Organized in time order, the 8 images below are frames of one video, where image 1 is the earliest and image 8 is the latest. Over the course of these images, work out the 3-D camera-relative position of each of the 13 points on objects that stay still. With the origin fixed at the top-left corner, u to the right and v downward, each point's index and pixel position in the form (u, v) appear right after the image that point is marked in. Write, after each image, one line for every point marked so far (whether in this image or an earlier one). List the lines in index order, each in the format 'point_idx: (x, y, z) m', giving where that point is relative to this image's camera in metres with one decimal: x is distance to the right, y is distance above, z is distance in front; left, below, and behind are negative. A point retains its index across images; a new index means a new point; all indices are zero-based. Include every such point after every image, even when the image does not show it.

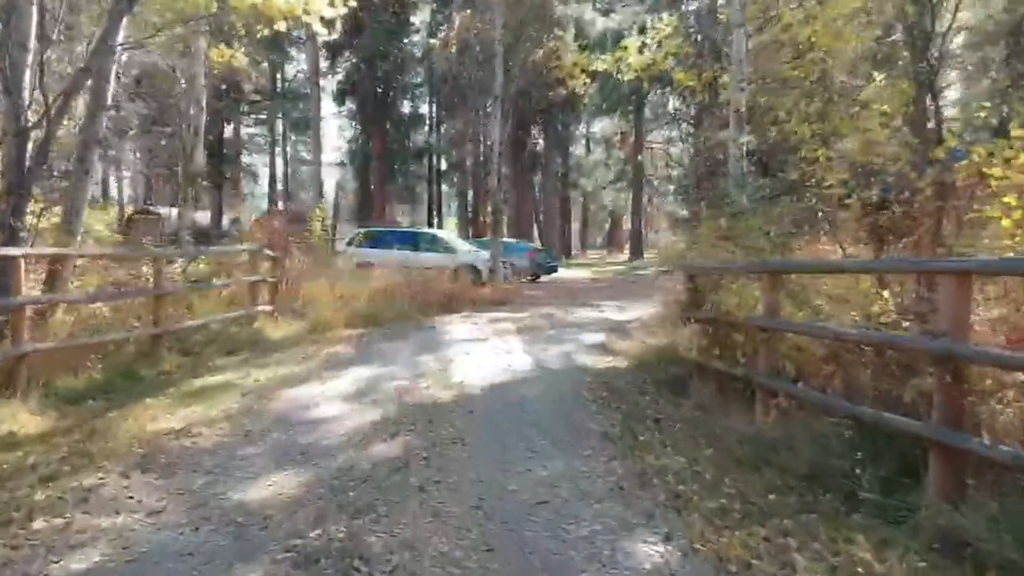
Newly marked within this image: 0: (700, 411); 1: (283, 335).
0: (+1.4, -0.9, +7.4) m
1: (-2.8, -0.6, +12.0) m
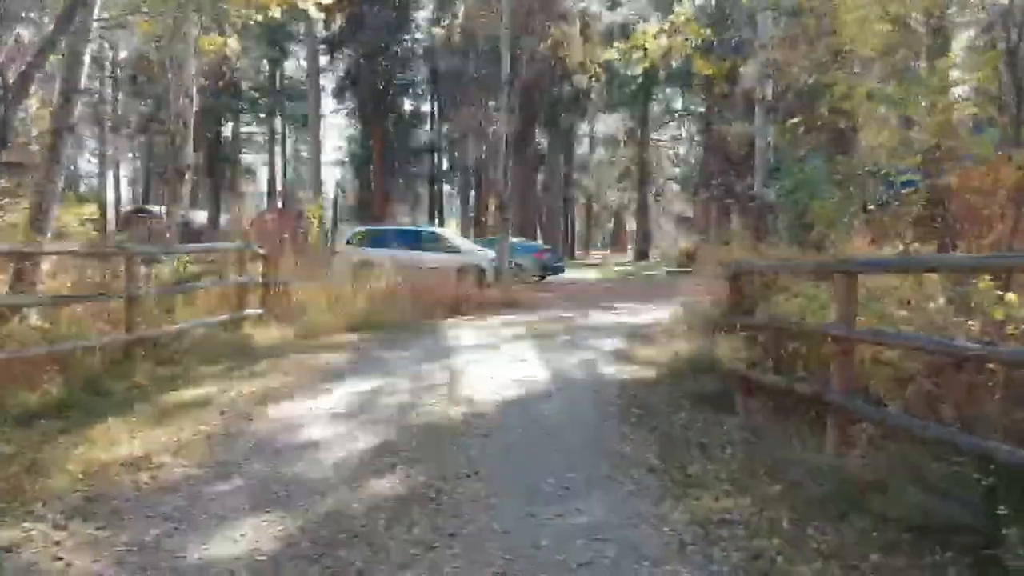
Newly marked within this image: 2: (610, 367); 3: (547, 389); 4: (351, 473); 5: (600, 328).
0: (+1.6, -1.0, +6.4) m
1: (-2.7, -0.6, +11.0) m
2: (+0.9, -0.8, +9.3) m
3: (+0.3, -0.8, +8.0) m
4: (-0.9, -1.0, +5.4) m
5: (+1.1, -0.5, +12.4) m
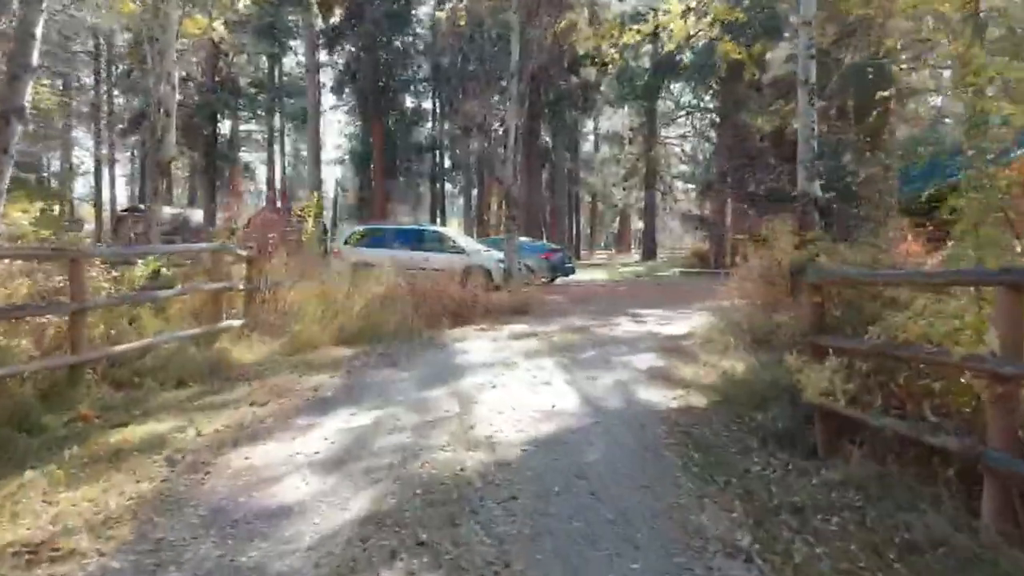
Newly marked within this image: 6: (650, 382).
0: (+1.7, -1.0, +4.9) m
1: (-2.5, -0.7, +9.5) m
2: (+1.1, -0.8, +7.8) m
3: (+0.5, -0.9, +6.5) m
4: (-0.7, -1.1, +3.9) m
5: (+1.3, -0.6, +10.9) m
6: (+1.2, -0.8, +8.2) m
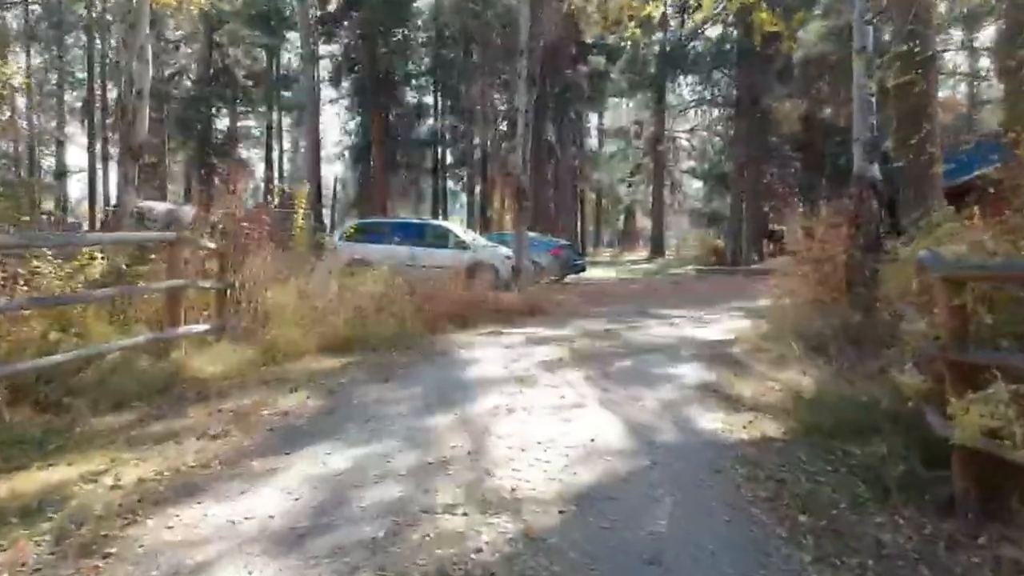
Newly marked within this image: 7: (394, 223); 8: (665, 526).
0: (+1.9, -1.0, +3.2) m
1: (-2.4, -0.7, +7.9) m
2: (+1.3, -0.8, +6.2) m
3: (+0.6, -0.9, +4.8) m
4: (-0.6, -1.1, +2.3) m
5: (+1.5, -0.6, +9.3) m
6: (+1.3, -0.8, +6.6) m
7: (-2.3, +1.3, +19.3) m
8: (+0.6, -1.0, +4.0) m
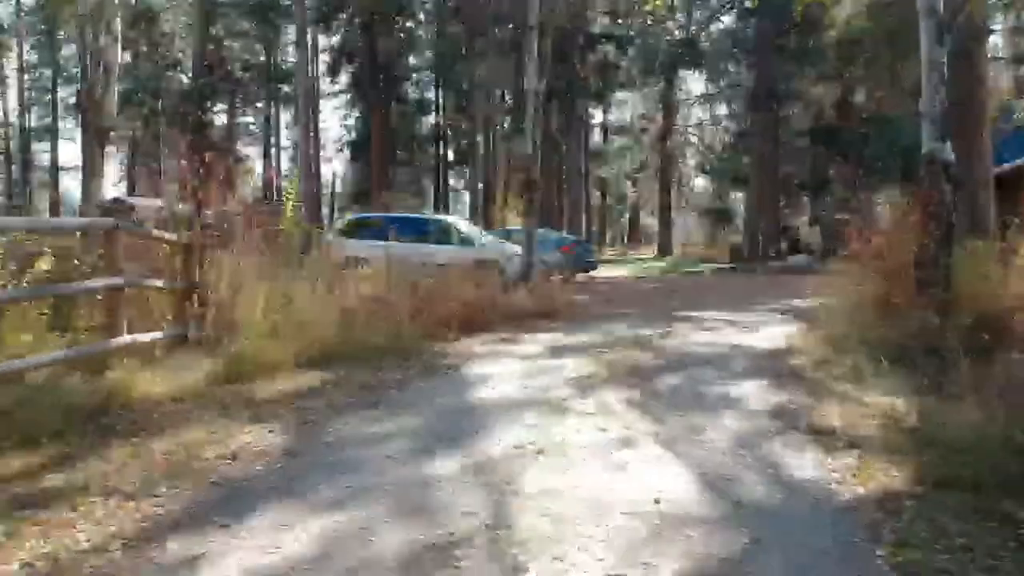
0: (+2.0, -1.0, +1.7) m
1: (-2.2, -0.7, +6.3) m
2: (+1.4, -0.8, +4.7) m
3: (+0.7, -0.9, +3.3) m
4: (-0.5, -1.1, +0.7) m
5: (+1.6, -0.6, +7.7) m
6: (+1.5, -0.8, +5.1) m
7: (-2.2, +1.3, +17.8) m
8: (+0.7, -1.0, +2.5) m
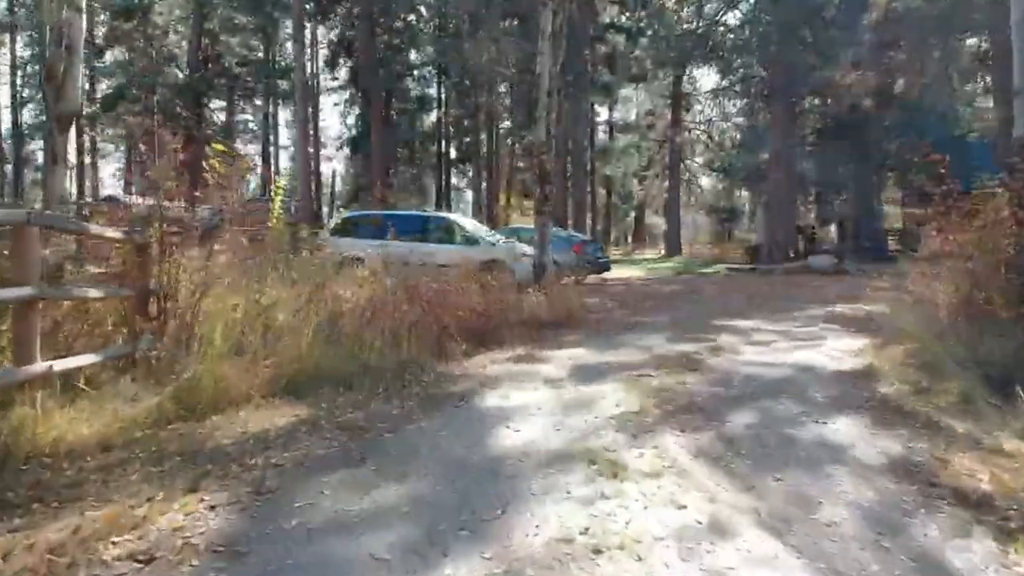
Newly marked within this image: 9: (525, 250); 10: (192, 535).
0: (+2.2, -1.1, +0.3) m
1: (-2.1, -0.7, +4.9) m
2: (+1.5, -0.9, +3.2) m
3: (+0.9, -1.0, +1.9) m
4: (-0.3, -1.2, -0.7) m
5: (+1.8, -0.6, +6.3) m
6: (+1.6, -0.9, +3.6) m
7: (-2.0, +1.2, +16.3) m
8: (+0.9, -1.0, +1.0) m
9: (+0.2, +0.6, +15.4) m
10: (-1.1, -0.8, +3.4) m
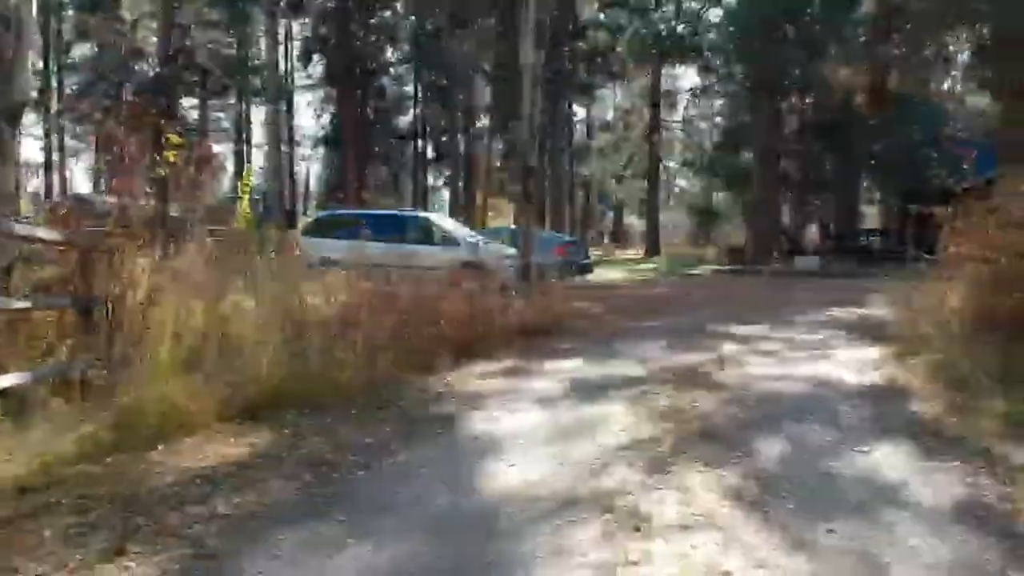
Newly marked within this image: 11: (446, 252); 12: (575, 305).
0: (+2.2, -1.1, -0.4) m
1: (-2.1, -0.8, +4.1) m
2: (+1.6, -0.9, +2.5) m
3: (+0.9, -1.0, +1.2) m
4: (-0.2, -1.2, -1.4) m
5: (+1.7, -0.7, +5.6) m
6: (+1.6, -0.9, +2.9) m
7: (-2.3, +1.2, +15.6) m
8: (+1.0, -1.1, +0.3) m
9: (-0.1, +0.6, +14.7) m
10: (-1.1, -0.9, +2.7) m
11: (-1.0, +0.6, +14.8) m
12: (+0.8, -0.2, +13.1) m
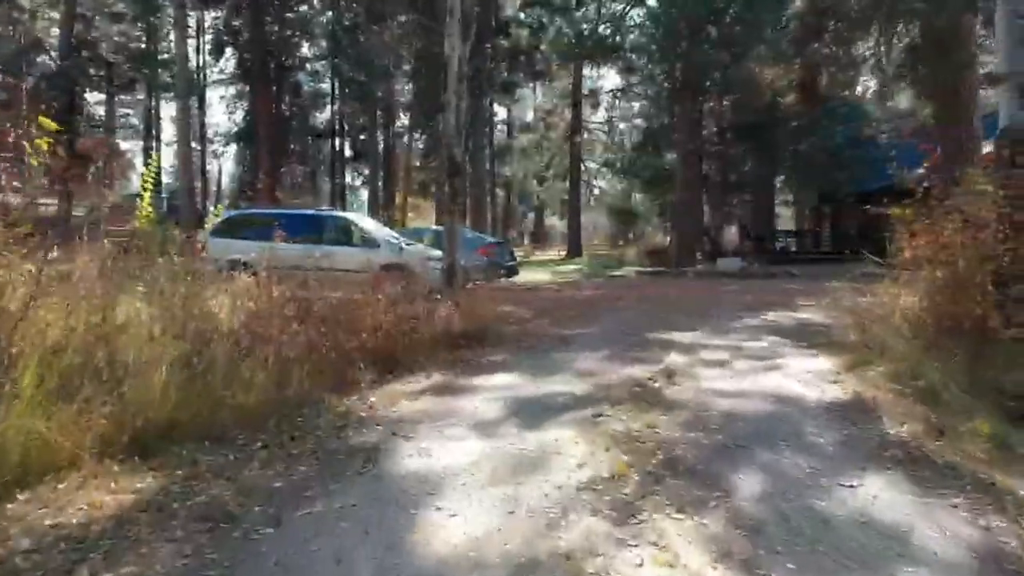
0: (+2.4, -1.2, -0.9) m
1: (-2.3, -0.8, +3.3) m
2: (+1.5, -1.0, +2.0) m
3: (+1.0, -1.1, +0.6) m
4: (+0.1, -1.3, -2.1) m
5: (+1.4, -0.7, +5.0) m
6: (+1.5, -0.9, +2.4) m
7: (-3.5, +1.1, +14.6) m
8: (+1.1, -1.1, -0.3) m
9: (-1.2, +0.5, +14.0) m
10: (-1.2, -0.9, +1.9) m
11: (-2.1, +0.5, +13.9) m
12: (-0.1, -0.3, +12.5) m
